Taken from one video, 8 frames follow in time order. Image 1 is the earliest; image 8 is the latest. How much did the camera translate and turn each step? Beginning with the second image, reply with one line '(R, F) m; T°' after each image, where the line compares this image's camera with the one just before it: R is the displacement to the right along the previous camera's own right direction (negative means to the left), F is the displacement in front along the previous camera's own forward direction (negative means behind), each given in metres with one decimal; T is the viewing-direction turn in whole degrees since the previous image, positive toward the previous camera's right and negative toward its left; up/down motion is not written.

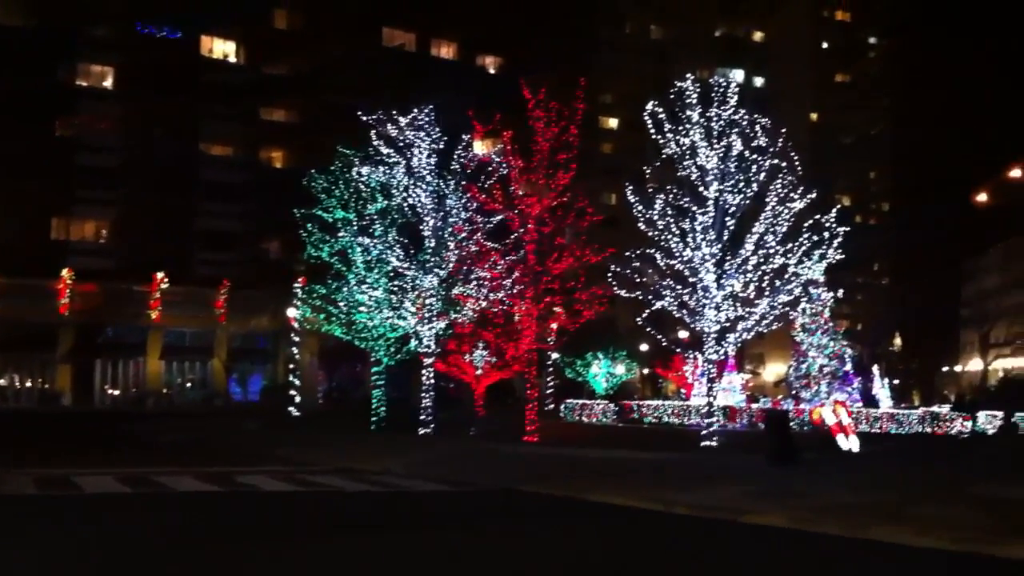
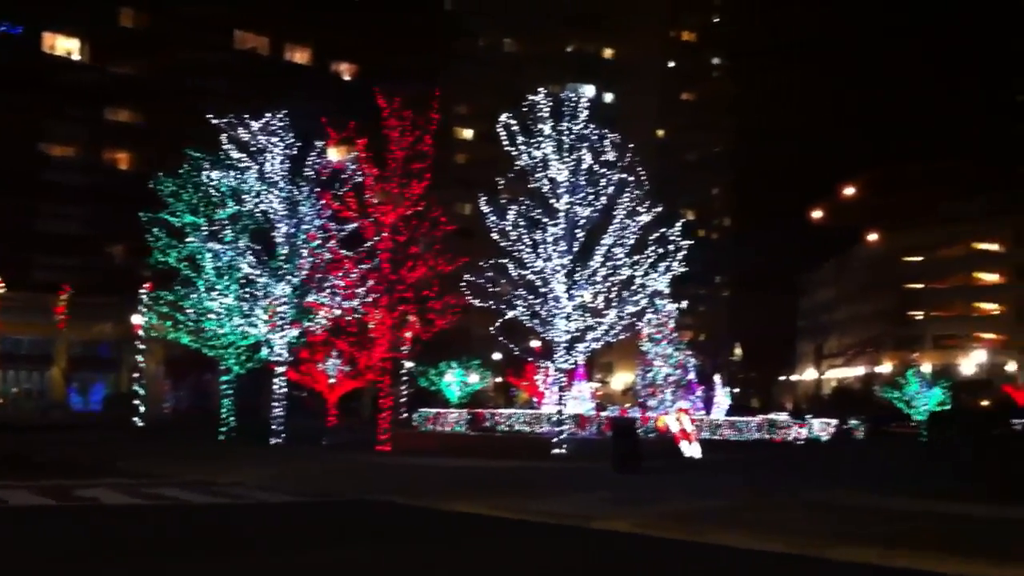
(-0.5, -0.2) m; +8°
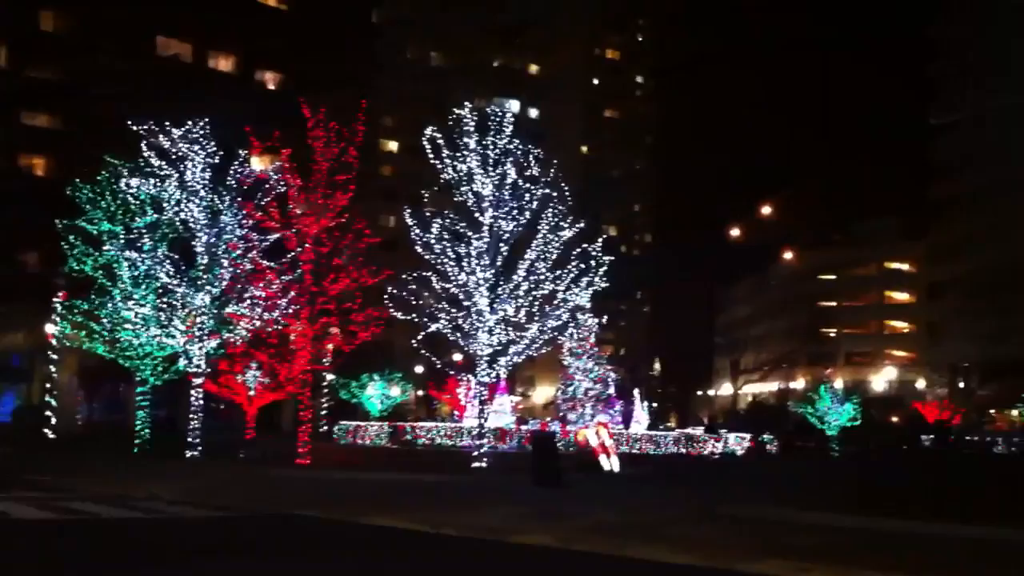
(+0.1, -0.1) m; +4°
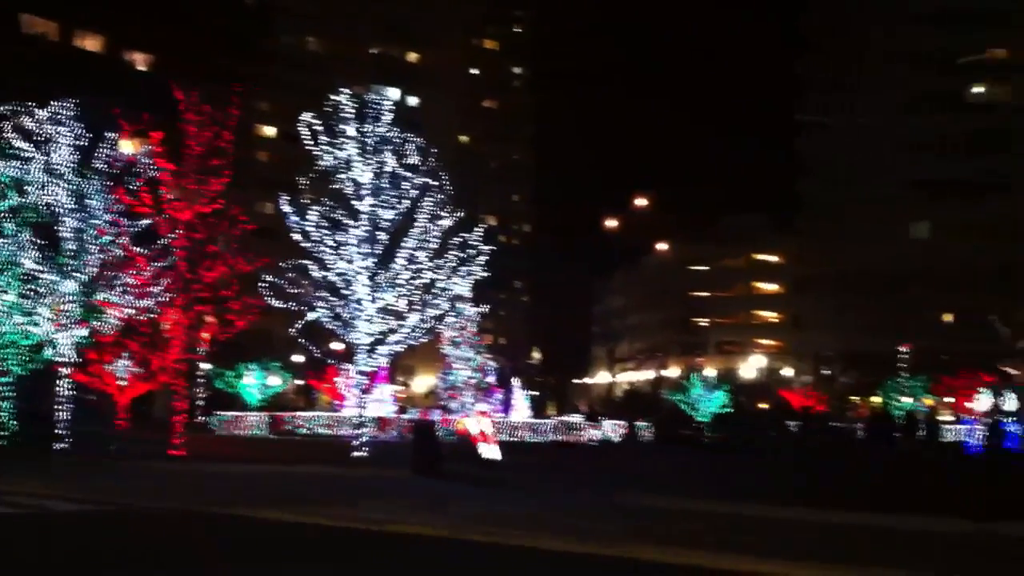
(-0.6, -0.2) m; +7°
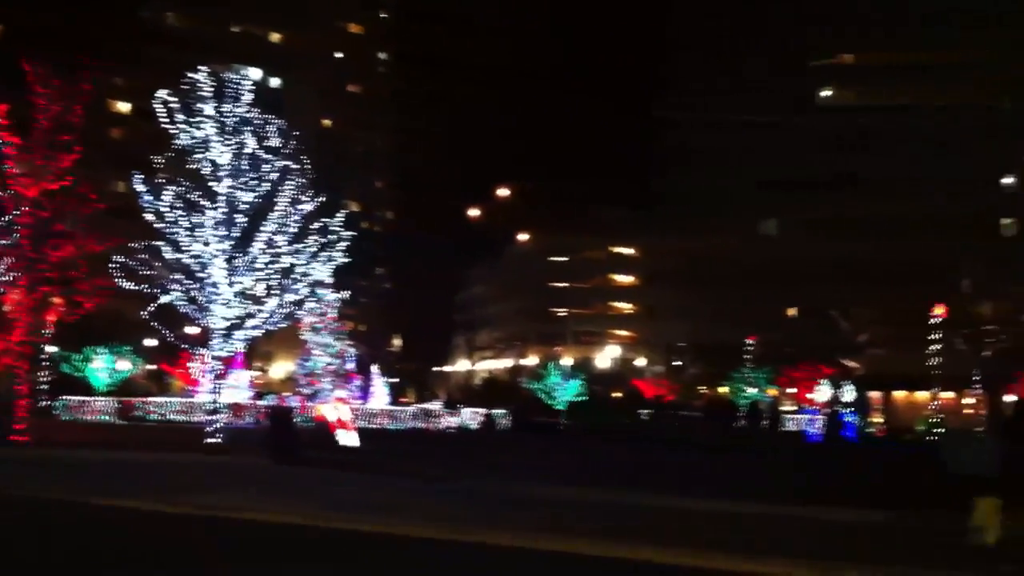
(-0.1, -0.2) m; +7°
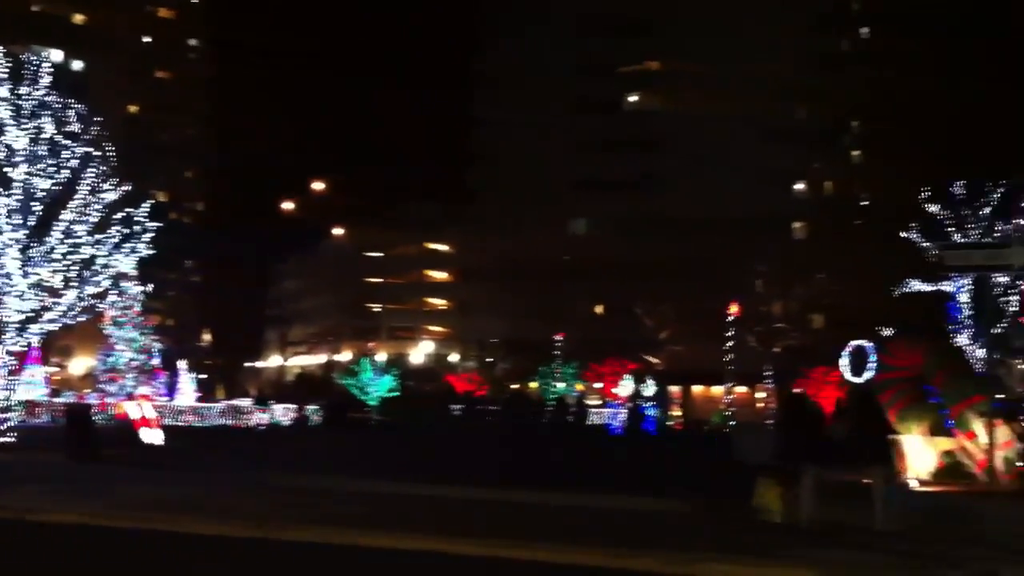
(+0.1, -0.2) m; +9°
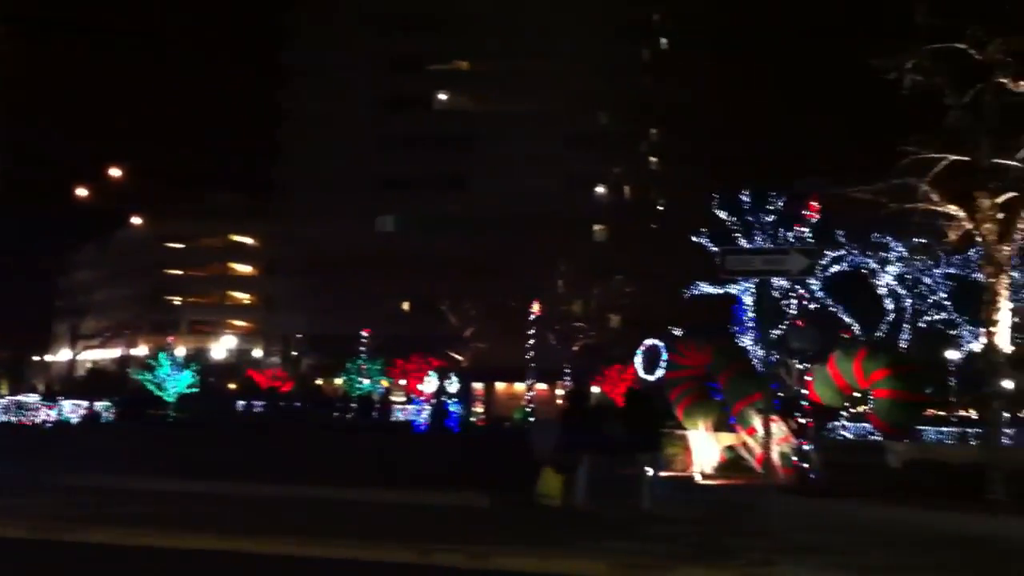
(+0.2, -0.1) m; +9°
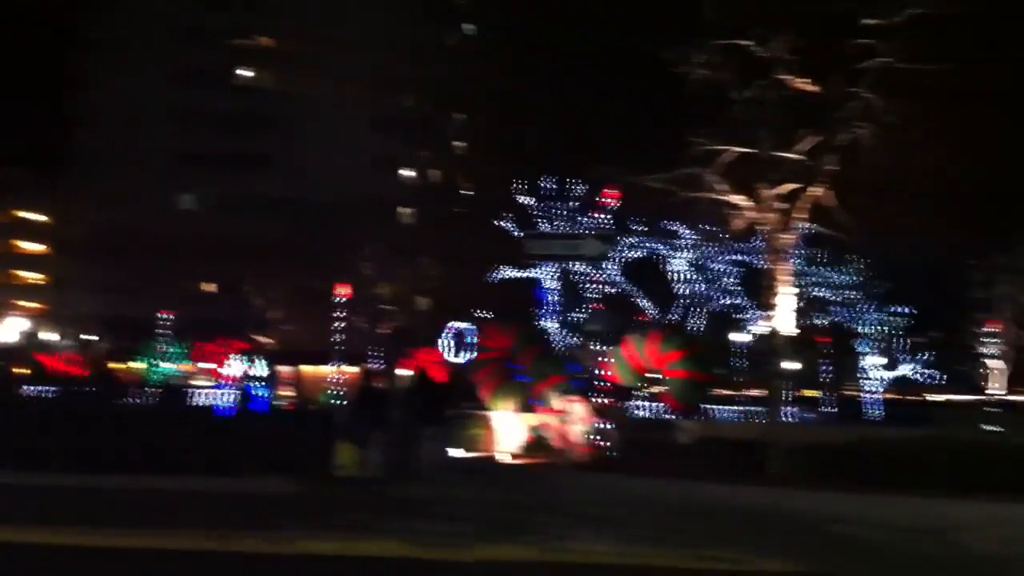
(+0.2, -0.1) m; +9°
